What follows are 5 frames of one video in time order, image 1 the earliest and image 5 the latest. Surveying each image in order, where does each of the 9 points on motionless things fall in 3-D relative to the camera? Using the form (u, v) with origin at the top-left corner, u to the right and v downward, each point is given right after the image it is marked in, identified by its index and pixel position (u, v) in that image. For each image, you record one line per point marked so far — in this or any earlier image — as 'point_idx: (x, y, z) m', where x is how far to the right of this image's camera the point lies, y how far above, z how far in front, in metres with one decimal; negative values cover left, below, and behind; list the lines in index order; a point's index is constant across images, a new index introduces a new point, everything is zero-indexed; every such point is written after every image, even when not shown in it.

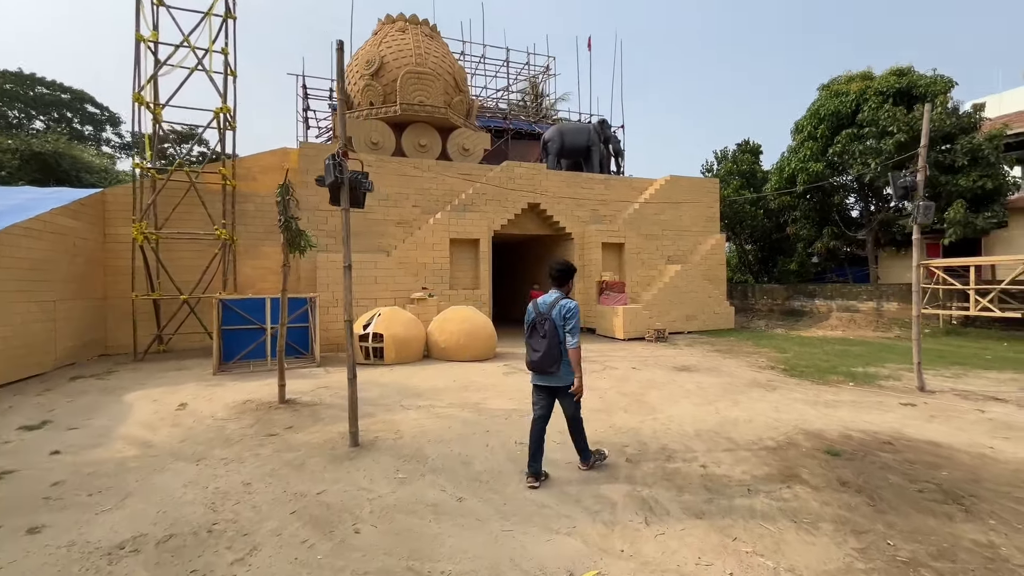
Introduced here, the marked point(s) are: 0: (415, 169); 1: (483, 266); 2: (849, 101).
0: (-2.6, +3.2, +12.3) m
1: (-0.8, +0.6, +12.1) m
2: (+10.2, +5.7, +14.0) m
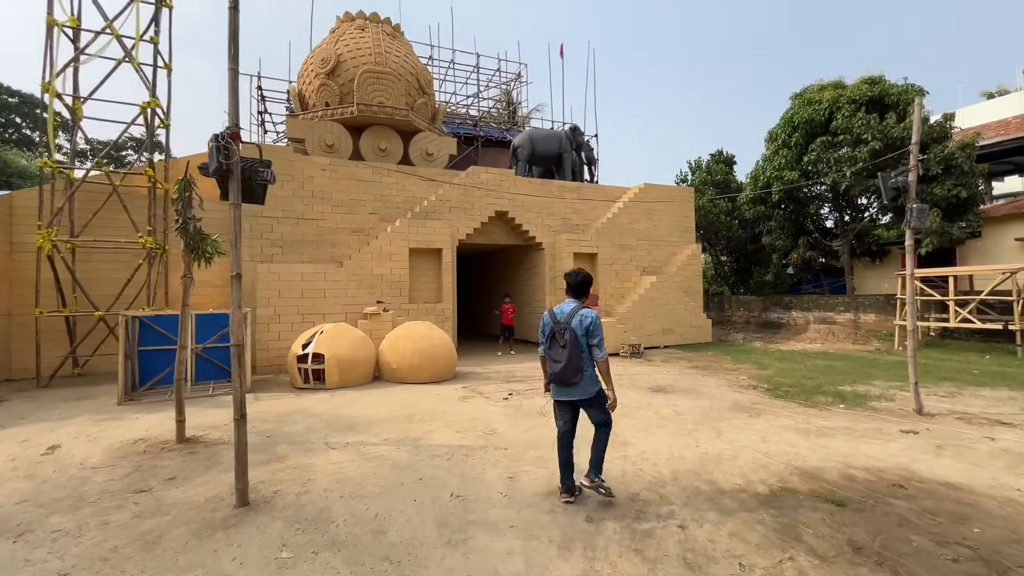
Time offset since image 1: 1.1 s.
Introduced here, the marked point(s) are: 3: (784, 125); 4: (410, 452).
0: (-3.4, +2.8, +11.5) m
1: (-1.6, +0.3, +11.2) m
2: (+9.2, +5.3, +13.8) m
3: (+8.6, +5.2, +14.7) m
4: (-1.0, -1.6, +4.6) m
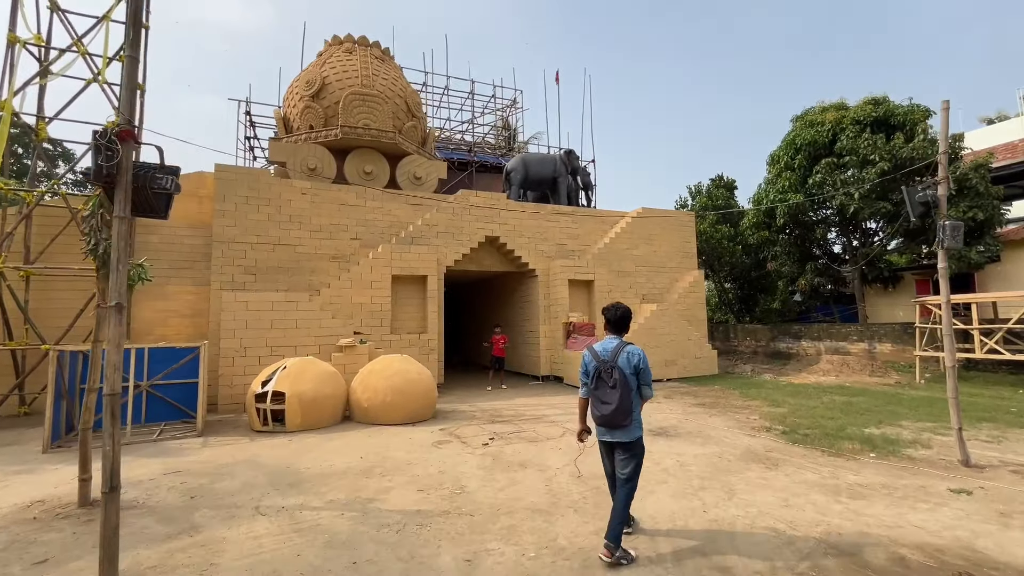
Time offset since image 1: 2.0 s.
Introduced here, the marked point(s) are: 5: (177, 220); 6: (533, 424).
0: (-3.7, +2.1, +10.9) m
1: (-1.8, -0.4, +10.5) m
2: (+9.0, +4.5, +13.3) m
3: (+8.4, +4.3, +14.2) m
4: (-1.3, -1.9, +3.8) m
5: (-7.2, +1.4, +9.9) m
6: (+0.3, -2.1, +7.2) m
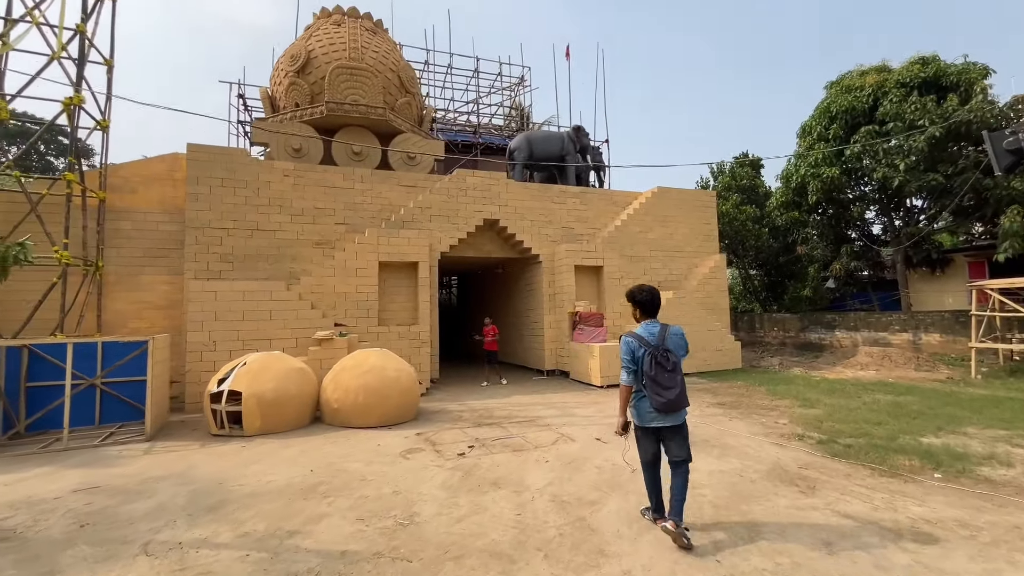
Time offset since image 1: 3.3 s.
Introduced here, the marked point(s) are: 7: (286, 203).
0: (-3.7, +2.4, +10.1) m
1: (-1.9, -0.2, +9.7) m
2: (+9.0, +4.9, +11.9) m
3: (+8.5, +4.8, +12.8) m
4: (-1.6, -1.7, +2.9) m
5: (-7.2, +1.6, +9.3) m
6: (+0.2, -1.9, +6.3) m
7: (-4.7, +1.8, +9.6) m
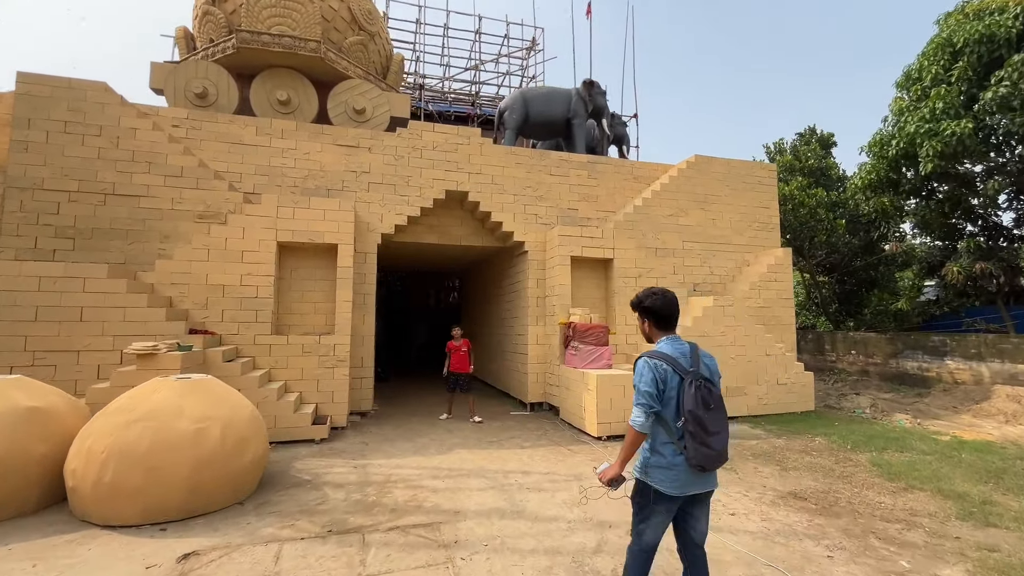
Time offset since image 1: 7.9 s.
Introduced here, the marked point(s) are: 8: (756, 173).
0: (-4.2, +2.5, +7.3) m
1: (-2.5, -0.1, +6.7) m
2: (+8.7, +4.7, +8.1) m
3: (+8.2, +4.5, +9.1) m
4: (-2.8, -1.5, 0.0) m
5: (-7.8, +1.9, +6.8) m
6: (-0.7, -1.8, +3.2) m
7: (-5.2, +1.9, +6.9) m
8: (+5.1, +2.4, +9.6) m
